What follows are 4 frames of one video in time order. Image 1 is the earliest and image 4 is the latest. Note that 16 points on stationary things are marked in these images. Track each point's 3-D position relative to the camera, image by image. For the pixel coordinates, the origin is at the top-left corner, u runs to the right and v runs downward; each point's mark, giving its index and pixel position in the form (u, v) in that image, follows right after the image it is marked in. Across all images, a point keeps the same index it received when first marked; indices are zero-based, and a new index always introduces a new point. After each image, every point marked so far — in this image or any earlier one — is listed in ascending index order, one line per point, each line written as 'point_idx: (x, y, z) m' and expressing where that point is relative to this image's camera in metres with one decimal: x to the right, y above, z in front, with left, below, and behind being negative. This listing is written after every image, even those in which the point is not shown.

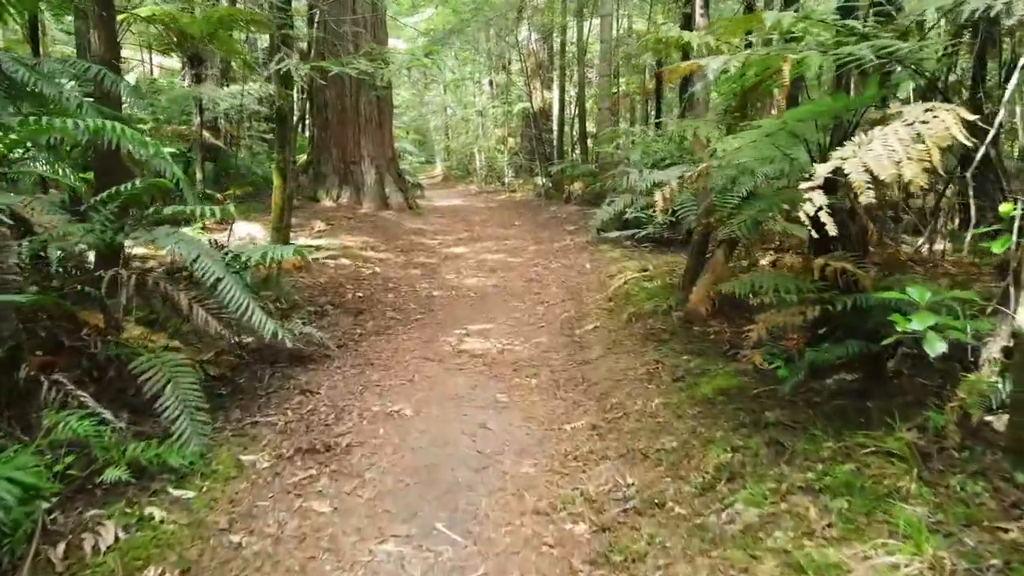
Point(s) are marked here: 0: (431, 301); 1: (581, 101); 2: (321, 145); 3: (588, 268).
0: (-0.7, -0.1, +6.7) m
1: (+1.6, +4.3, +17.0) m
2: (-3.2, +2.4, +12.6) m
3: (+0.8, +0.2, +8.1) m
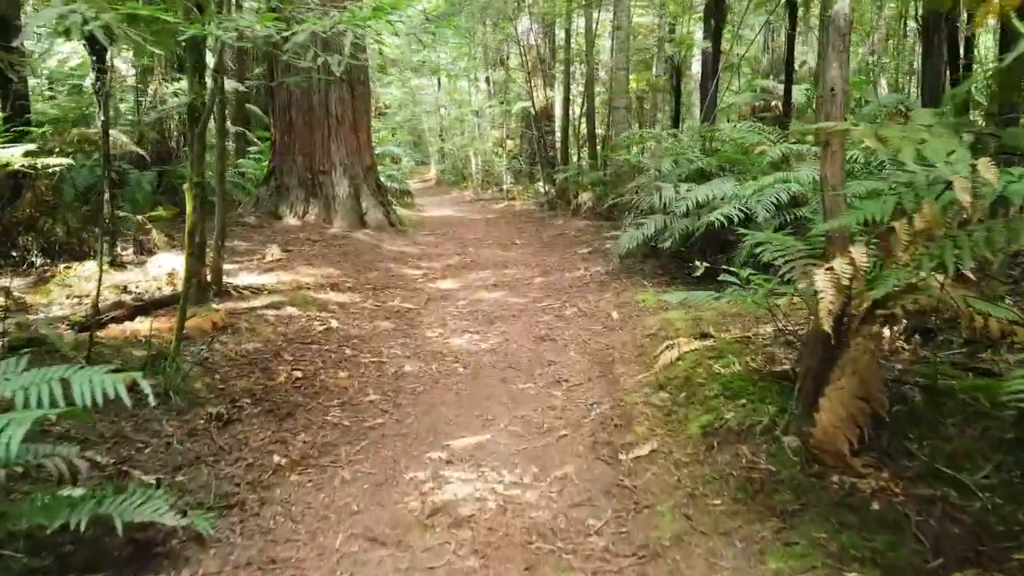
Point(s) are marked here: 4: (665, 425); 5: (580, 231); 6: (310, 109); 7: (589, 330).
0: (-0.7, -0.6, +4.6) m
1: (+1.6, +3.8, +14.9) m
2: (-3.2, +1.9, +10.5) m
3: (+0.8, -0.3, +6.1) m
4: (+0.8, -0.7, +3.8) m
5: (+1.1, +0.9, +11.6) m
6: (-2.8, +2.5, +10.3) m
7: (+0.6, -0.3, +5.9) m
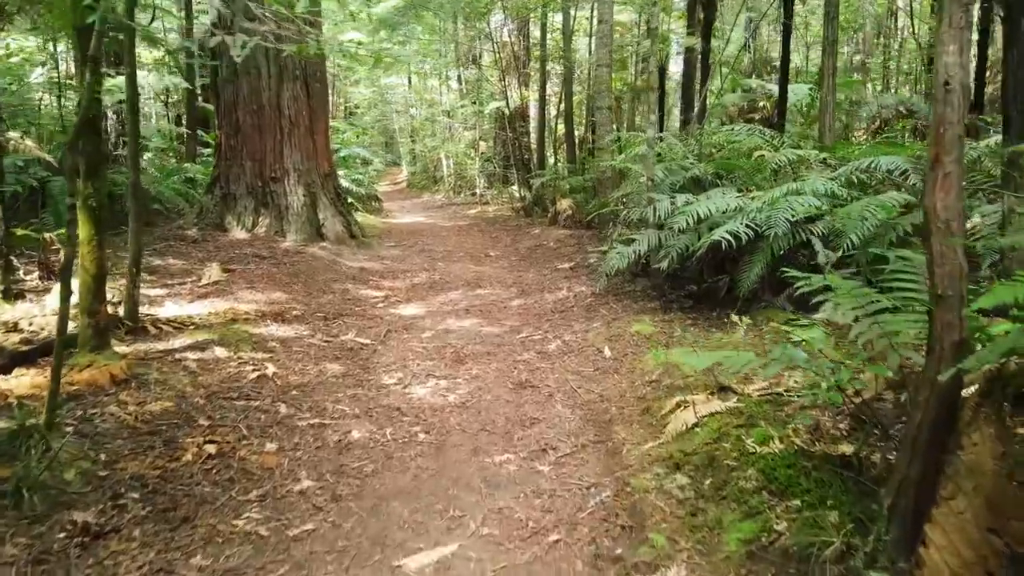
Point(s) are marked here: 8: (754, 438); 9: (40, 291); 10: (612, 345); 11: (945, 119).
0: (-0.8, -0.8, +3.6) m
1: (+1.0, +3.5, +14.0) m
2: (-3.6, +1.7, +9.4) m
3: (+0.7, -0.5, +5.1) m
4: (+0.7, -0.9, +2.8) m
5: (+0.7, +0.7, +10.6) m
6: (-3.2, +2.2, +9.2) m
7: (+0.4, -0.6, +5.0) m
8: (+1.1, -0.7, +3.3) m
9: (-3.7, 0.0, +5.8) m
10: (+0.8, -0.4, +5.5) m
11: (+1.2, +0.5, +2.1) m
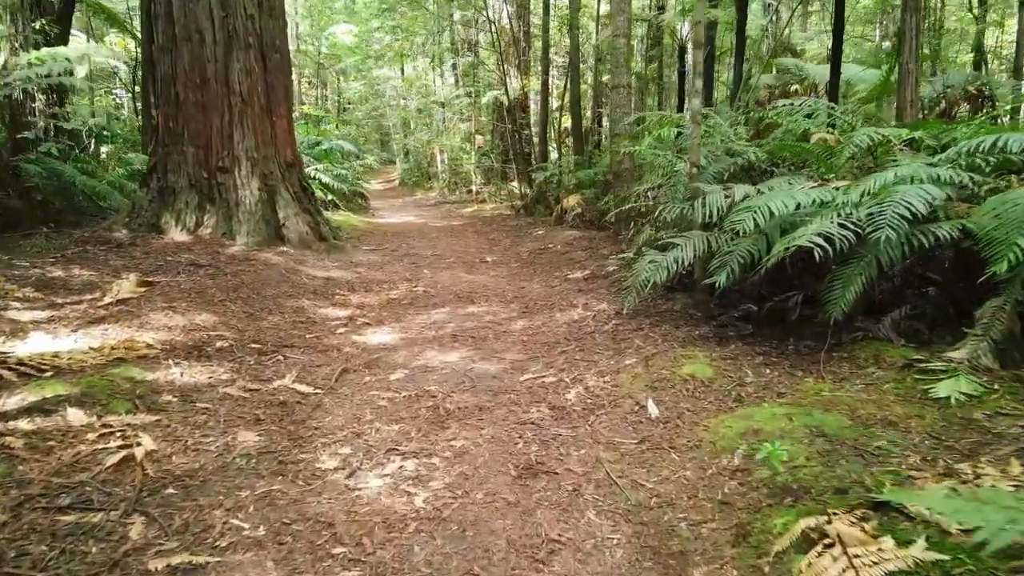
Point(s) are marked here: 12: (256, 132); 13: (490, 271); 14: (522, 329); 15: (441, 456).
0: (-0.8, -1.0, +1.9) m
1: (+1.0, +3.4, +12.3) m
2: (-3.6, +1.5, +7.7) m
3: (+0.7, -0.7, +3.4) m
4: (+0.7, -1.1, +1.1) m
5: (+0.7, +0.5, +9.0) m
6: (-3.1, +2.1, +7.5) m
7: (+0.4, -0.7, +3.3) m
8: (+1.1, -0.8, +1.6) m
9: (-3.7, -0.1, +4.1) m
10: (+0.8, -0.6, +3.9) m
11: (+1.2, +0.3, +0.4) m
12: (-2.7, +1.6, +7.9) m
13: (-0.2, +0.2, +8.2) m
14: (+0.1, -0.3, +5.6) m
15: (-0.3, -0.7, +3.3) m
